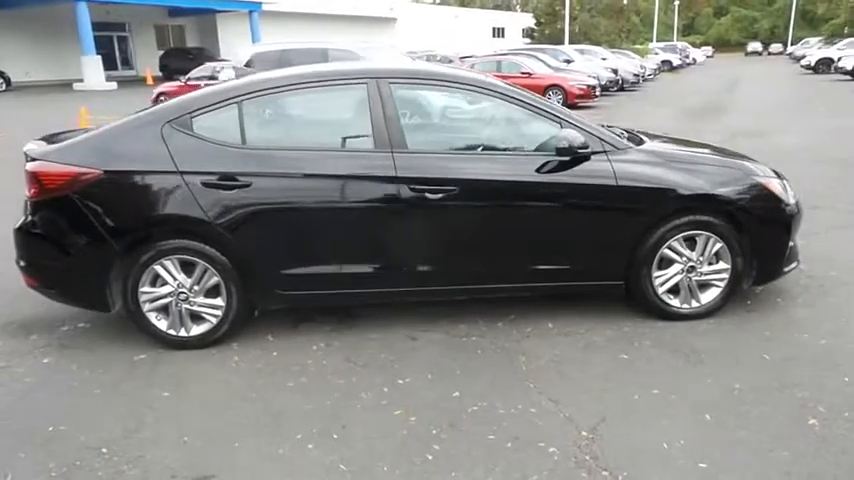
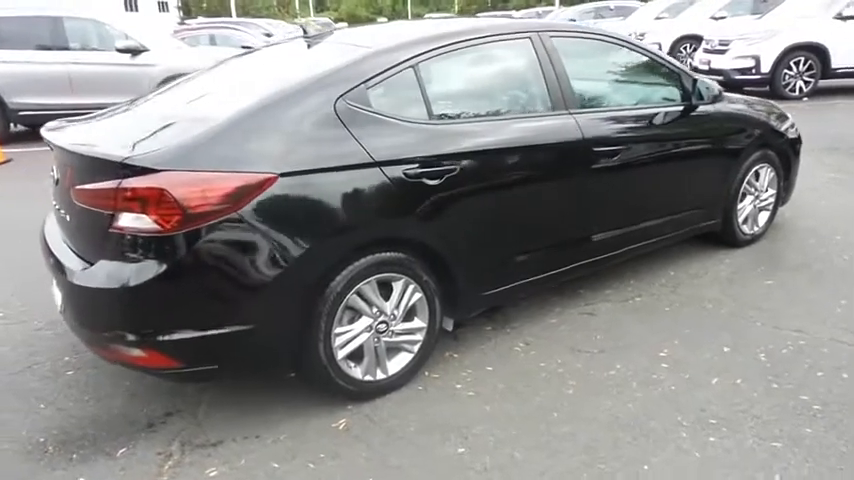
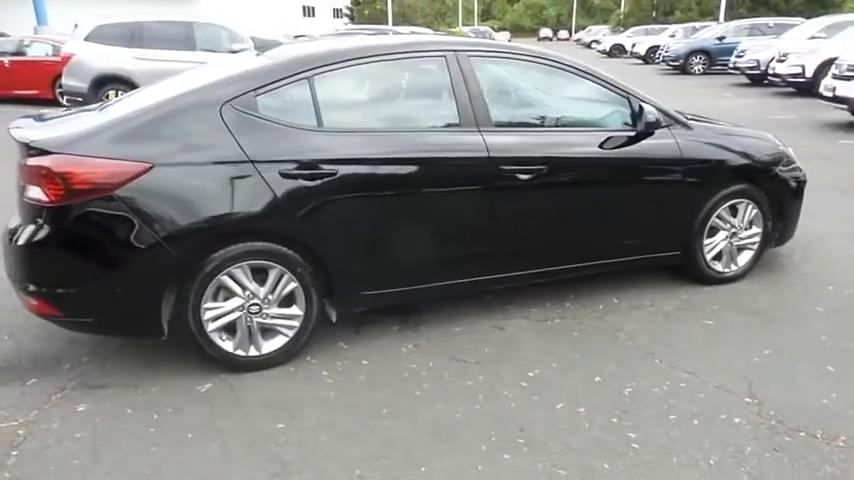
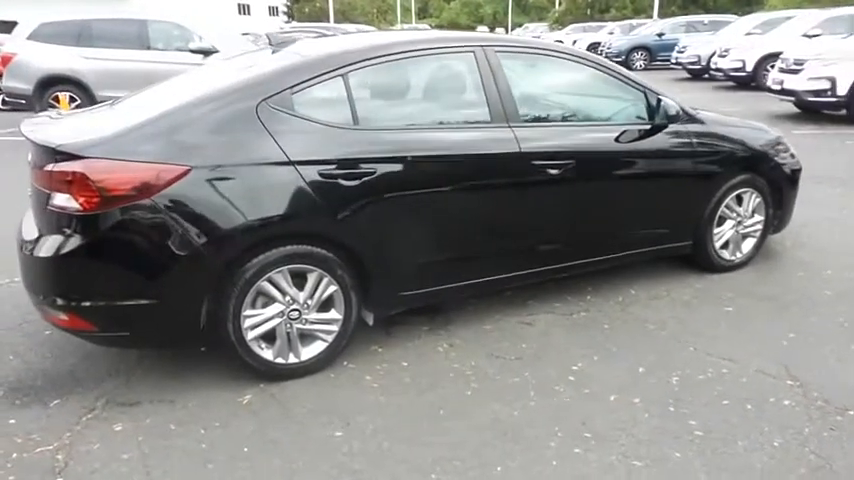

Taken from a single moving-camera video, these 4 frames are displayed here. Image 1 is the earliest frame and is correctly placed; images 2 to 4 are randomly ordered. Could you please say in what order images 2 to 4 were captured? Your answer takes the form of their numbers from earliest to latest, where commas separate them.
3, 4, 2
